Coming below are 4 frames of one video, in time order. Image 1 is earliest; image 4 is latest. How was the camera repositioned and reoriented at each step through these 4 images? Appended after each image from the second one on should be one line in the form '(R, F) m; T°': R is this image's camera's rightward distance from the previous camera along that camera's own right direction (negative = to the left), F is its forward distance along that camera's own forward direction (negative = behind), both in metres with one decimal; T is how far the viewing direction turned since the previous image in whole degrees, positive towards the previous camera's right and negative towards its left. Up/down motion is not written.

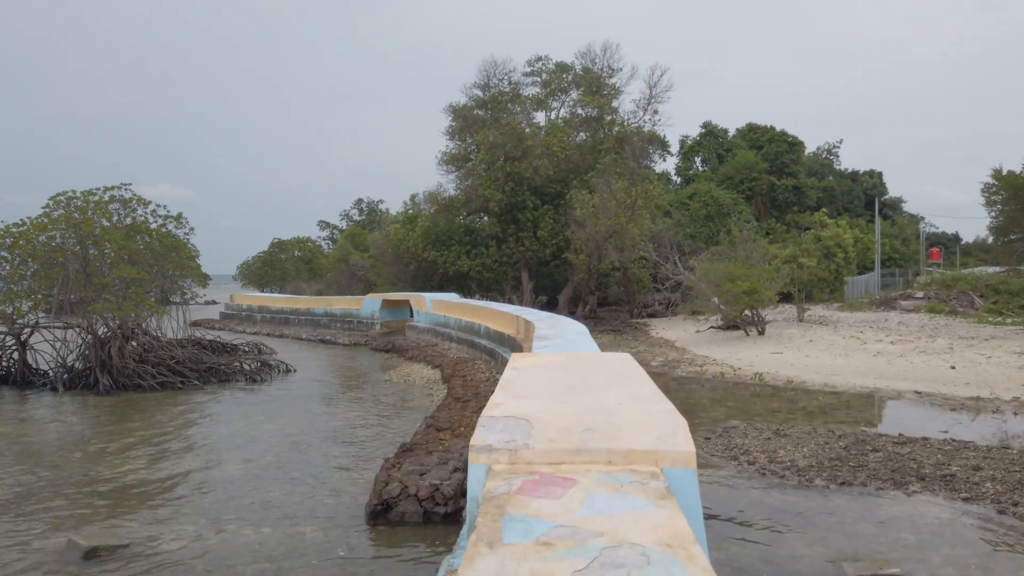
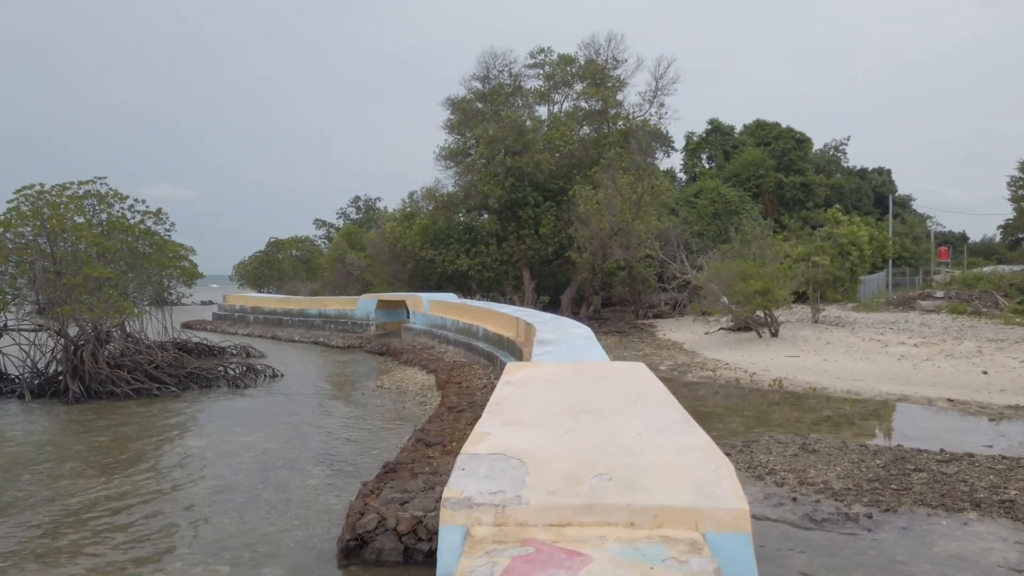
(+0.1, +1.0) m; 0°
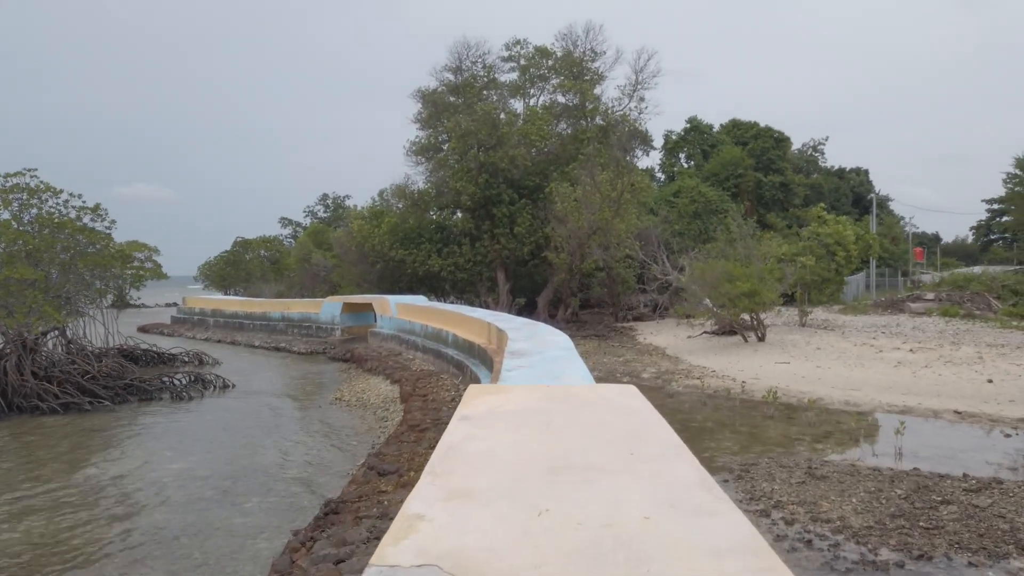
(+0.1, +1.2) m; +2°
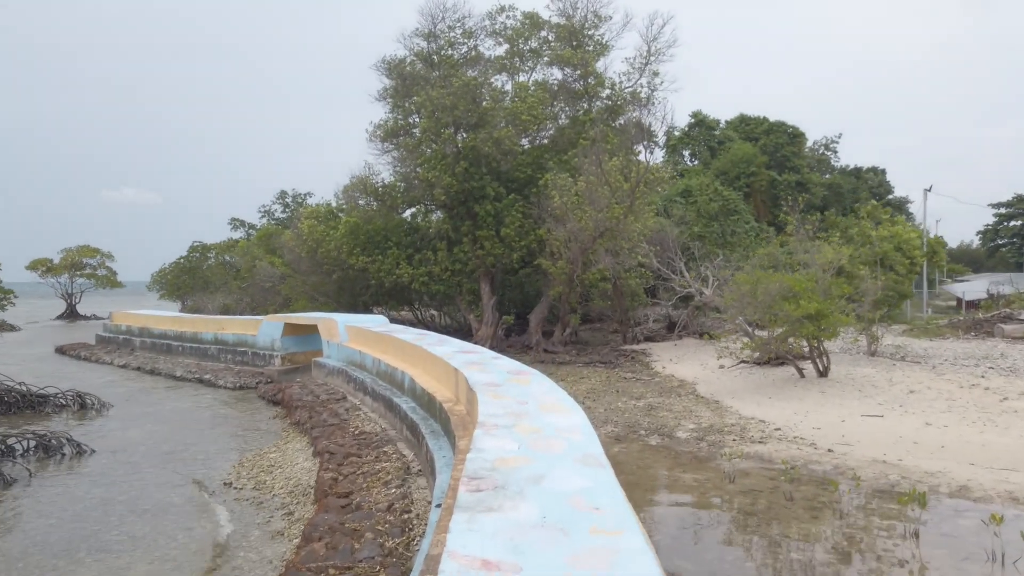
(+0.2, +4.4) m; +1°
